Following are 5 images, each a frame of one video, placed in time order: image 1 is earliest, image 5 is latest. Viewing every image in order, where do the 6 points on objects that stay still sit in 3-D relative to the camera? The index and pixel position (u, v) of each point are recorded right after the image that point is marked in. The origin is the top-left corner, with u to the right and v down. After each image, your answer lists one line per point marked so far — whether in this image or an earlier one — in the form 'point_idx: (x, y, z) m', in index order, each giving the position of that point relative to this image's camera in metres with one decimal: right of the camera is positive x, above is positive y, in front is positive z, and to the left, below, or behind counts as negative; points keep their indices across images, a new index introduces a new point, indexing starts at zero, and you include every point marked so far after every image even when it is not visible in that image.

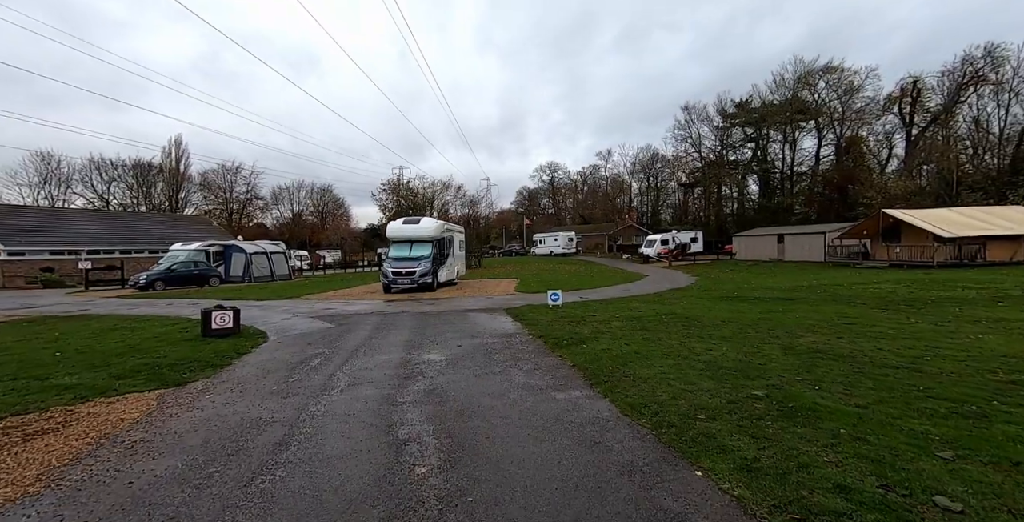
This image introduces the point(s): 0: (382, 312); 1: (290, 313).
0: (-4.3, -1.7, +14.4) m
1: (-7.4, -1.8, +15.0) m
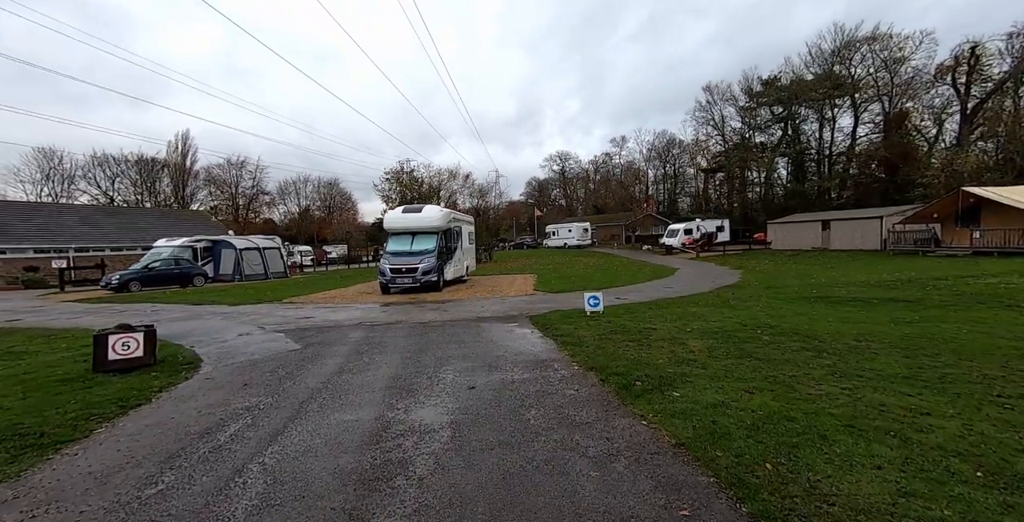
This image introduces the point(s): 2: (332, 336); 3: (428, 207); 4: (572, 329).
0: (-3.7, -1.6, +11.3) m
1: (-6.8, -1.7, +11.9) m
2: (-3.9, -1.6, +9.5) m
3: (-3.8, +2.4, +19.8) m
4: (+1.2, -1.4, +9.0) m
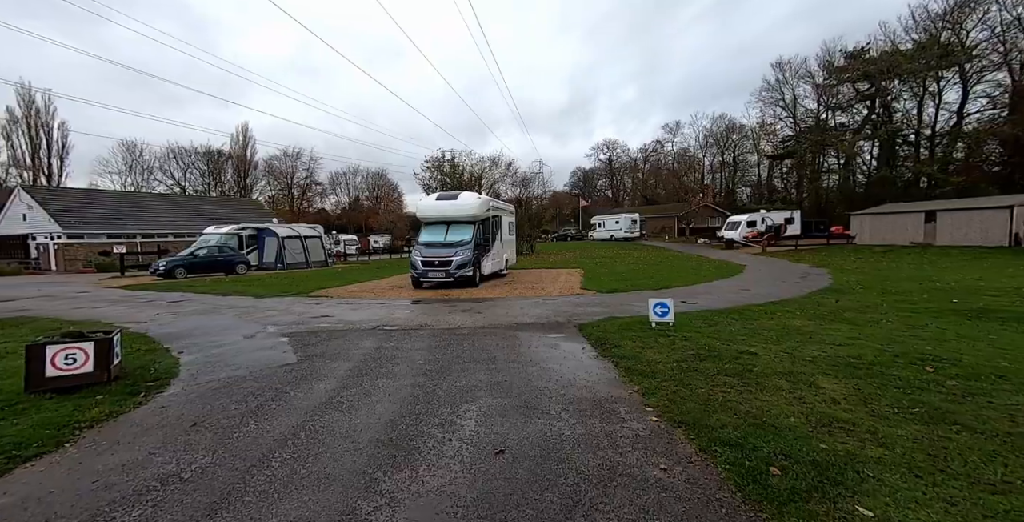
0: (-2.7, -1.4, +9.6) m
1: (-5.8, -1.5, +10.5) m
2: (-3.1, -1.5, +7.8) m
3: (-1.9, +2.7, +18.0) m
4: (+1.9, -1.4, +6.9) m
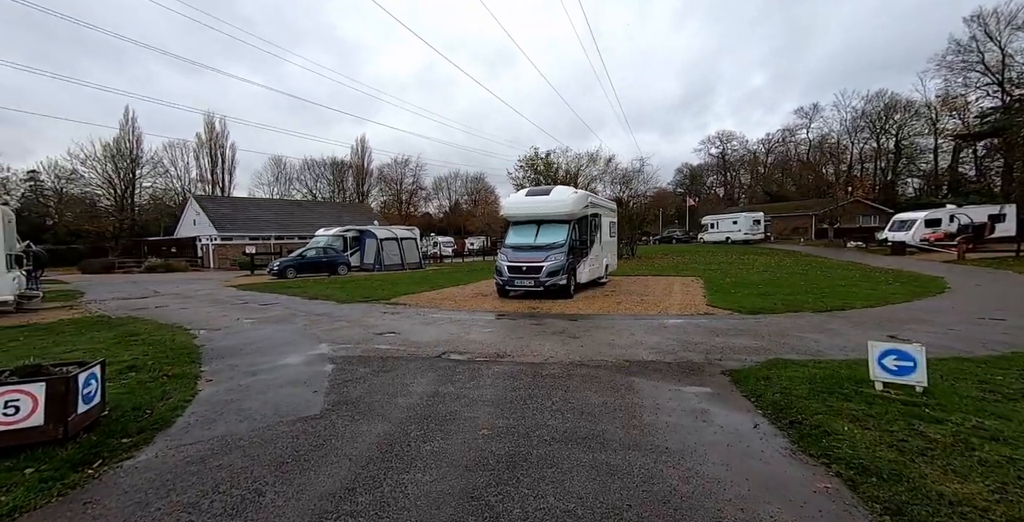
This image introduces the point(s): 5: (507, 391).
0: (-1.0, -1.6, +7.3) m
1: (-3.8, -1.6, +8.9) m
2: (-1.7, -1.7, +5.7) m
3: (+1.6, +2.5, +15.4) m
4: (+3.0, -1.5, +3.7) m
5: (0.0, -1.6, +5.6) m
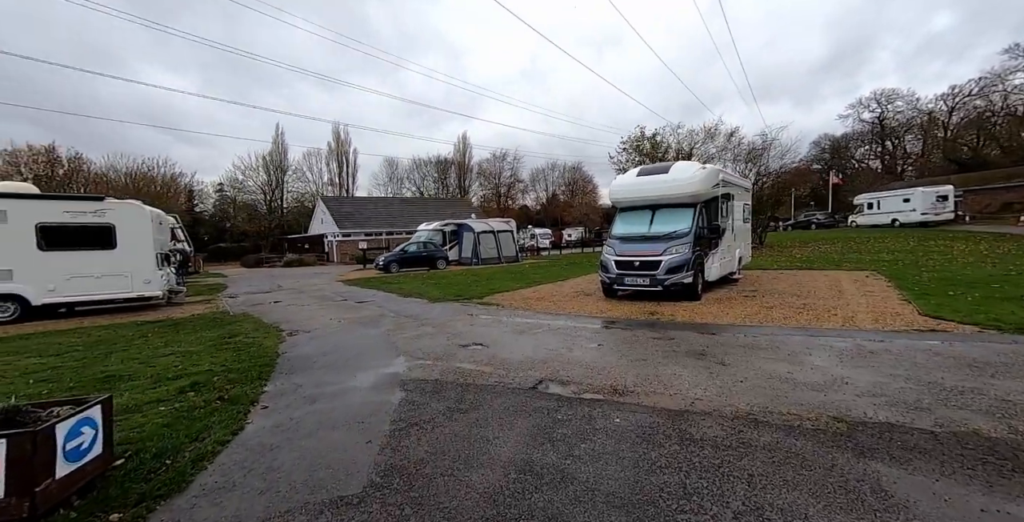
0: (+0.5, -1.5, +5.4) m
1: (-1.8, -1.6, +7.5) m
2: (-0.5, -1.7, +3.9) m
3: (+4.8, +2.7, +12.6) m
4: (+3.6, -1.5, +1.0) m
5: (+1.0, -1.6, +3.5) m
